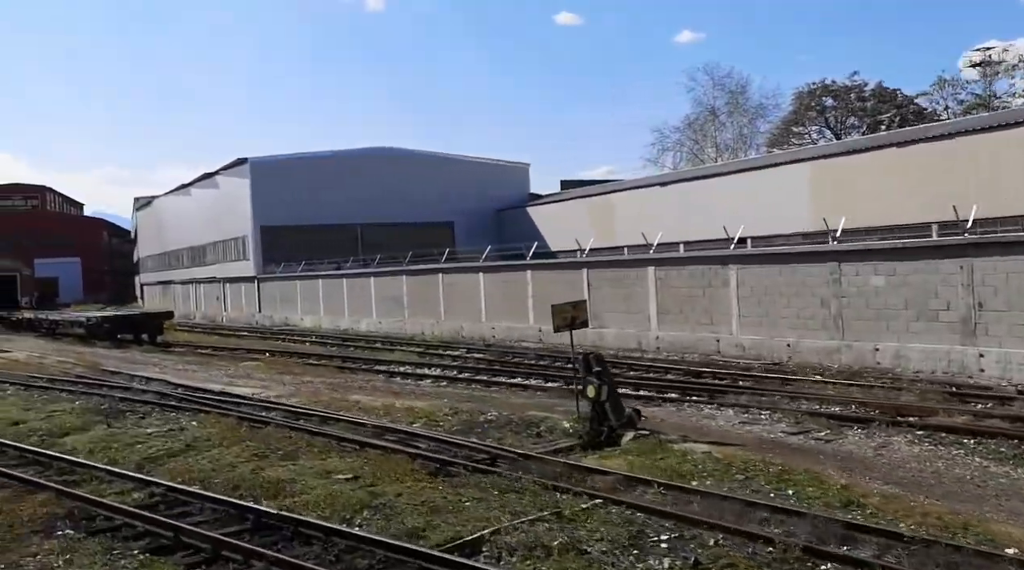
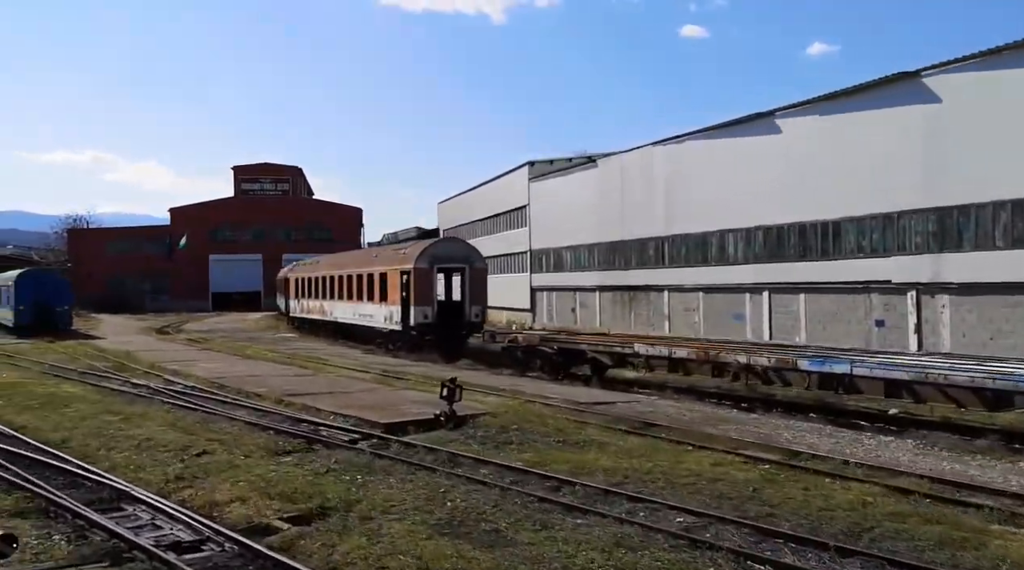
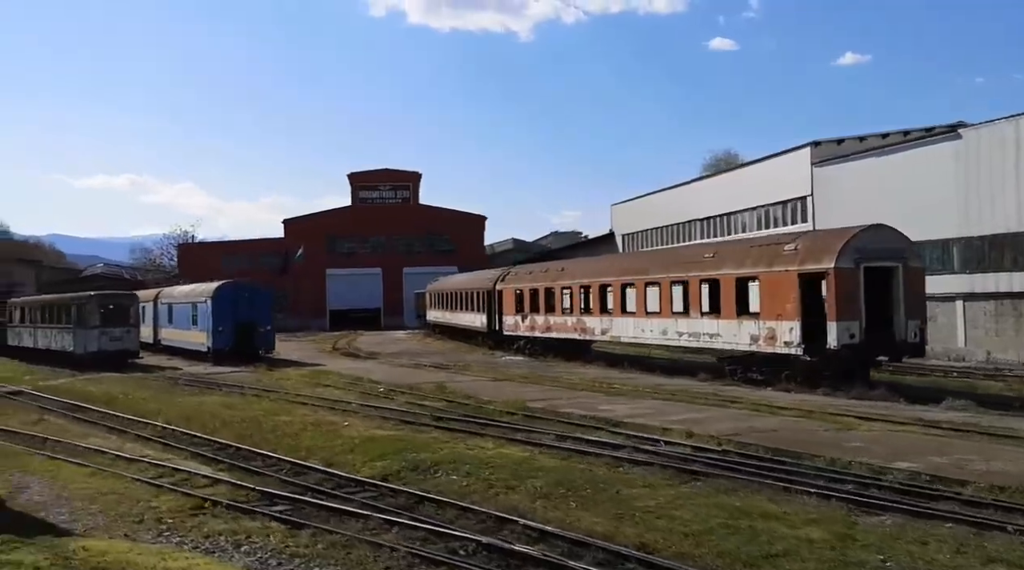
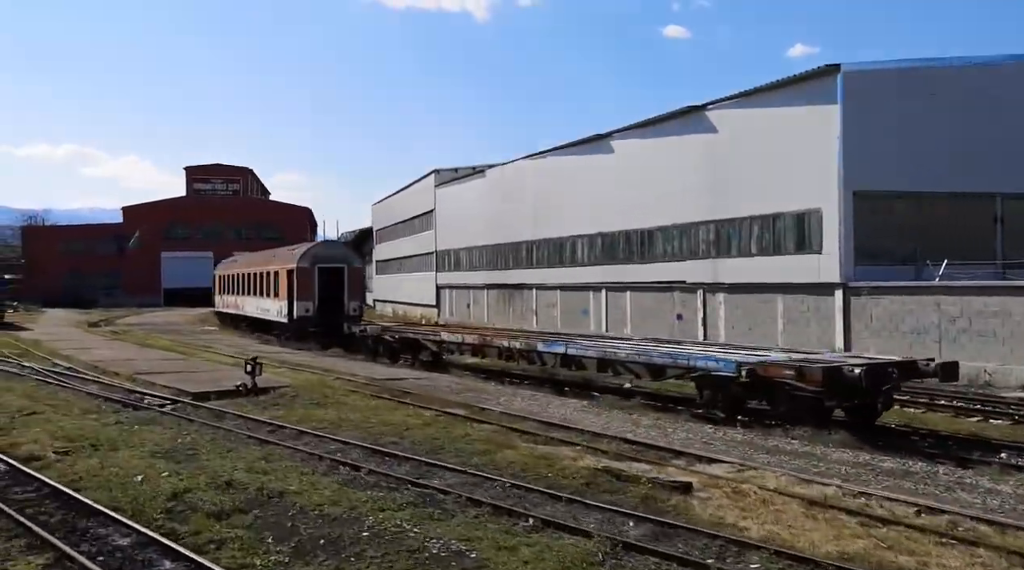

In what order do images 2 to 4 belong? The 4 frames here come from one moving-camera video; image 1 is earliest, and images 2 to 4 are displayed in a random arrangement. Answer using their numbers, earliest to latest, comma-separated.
4, 2, 3
